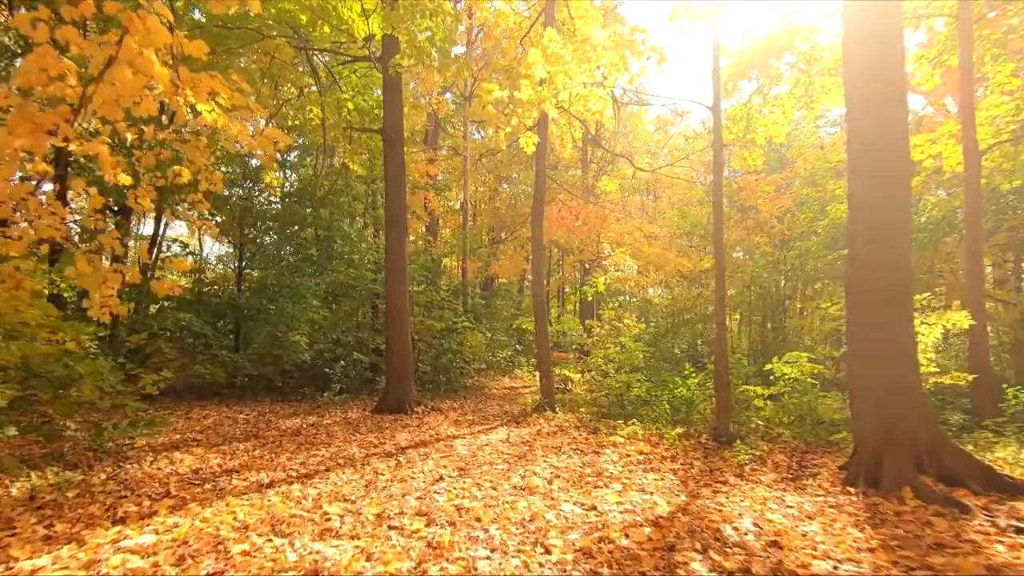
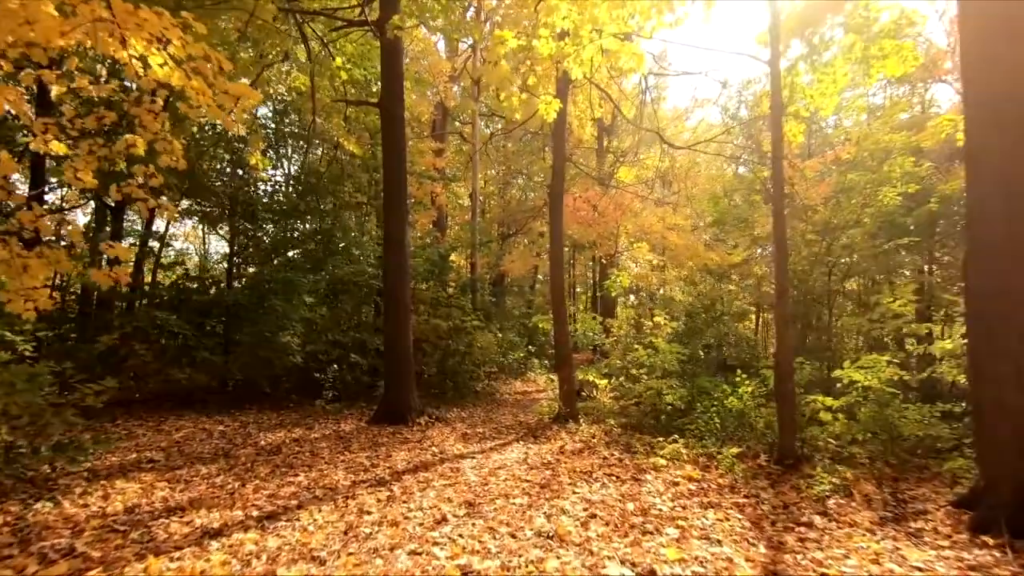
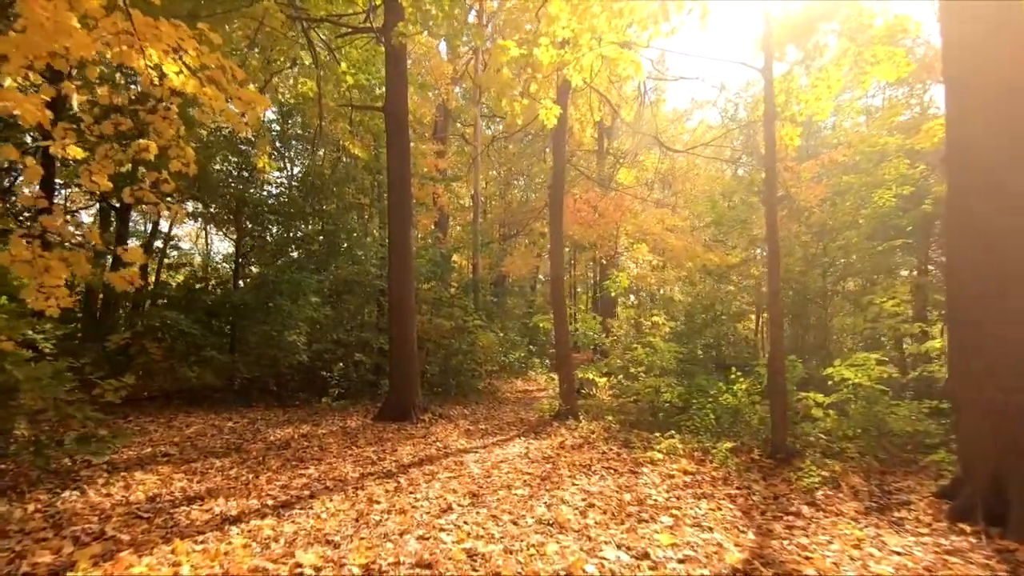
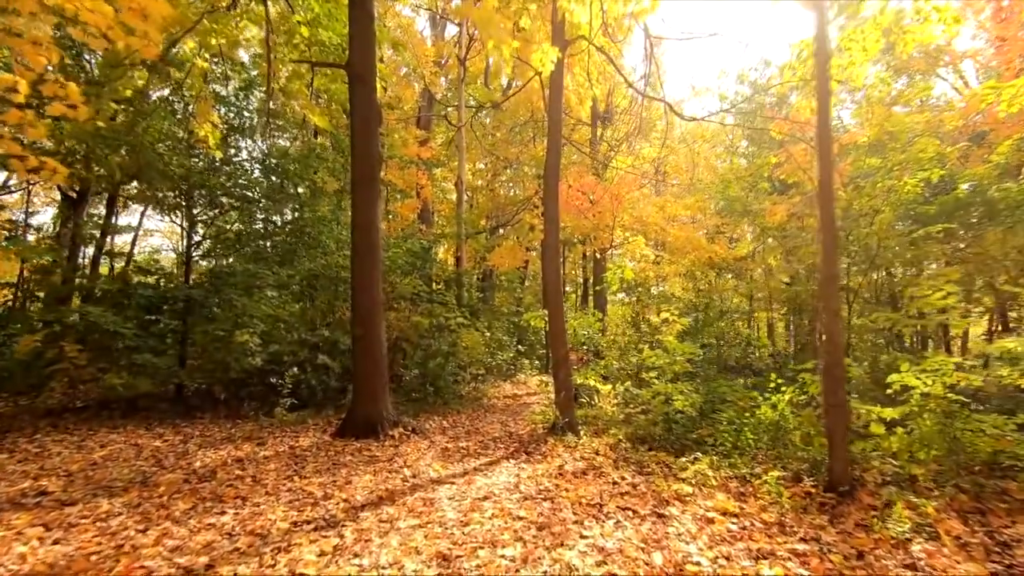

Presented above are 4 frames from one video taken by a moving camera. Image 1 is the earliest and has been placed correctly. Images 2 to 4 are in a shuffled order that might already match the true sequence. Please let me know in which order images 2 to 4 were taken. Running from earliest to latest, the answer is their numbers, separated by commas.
3, 2, 4
